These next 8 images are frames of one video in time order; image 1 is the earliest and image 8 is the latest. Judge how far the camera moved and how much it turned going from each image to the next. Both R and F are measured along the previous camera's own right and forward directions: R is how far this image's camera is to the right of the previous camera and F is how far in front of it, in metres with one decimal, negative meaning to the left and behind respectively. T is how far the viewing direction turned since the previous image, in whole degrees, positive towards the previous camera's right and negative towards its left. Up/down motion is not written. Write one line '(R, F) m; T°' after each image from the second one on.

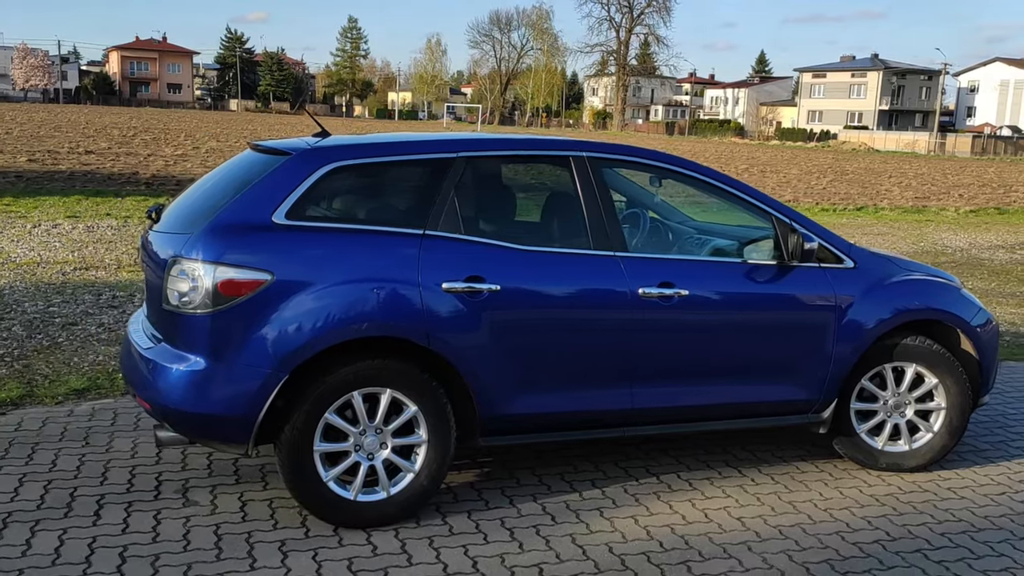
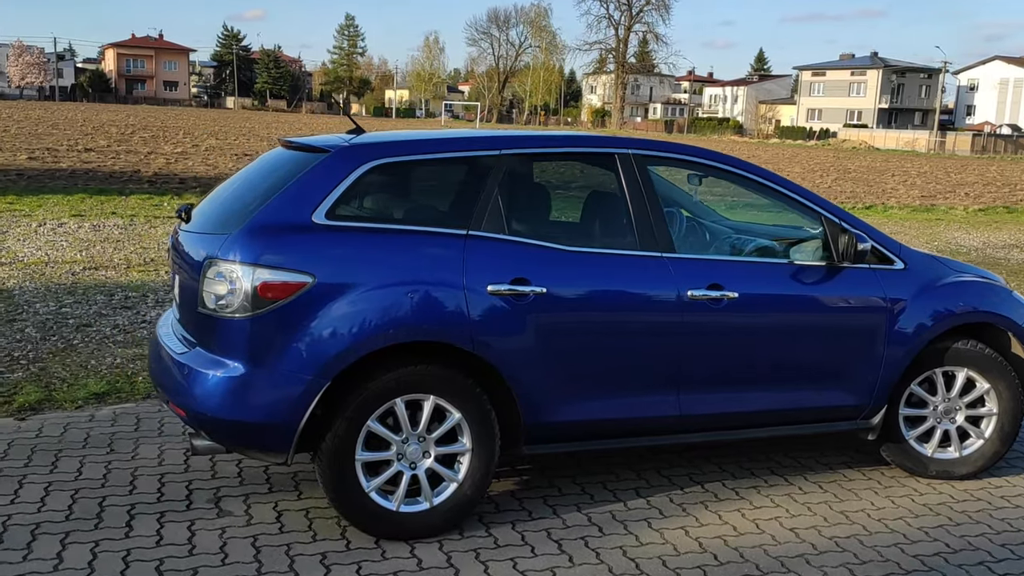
(-0.2, +0.2) m; 0°
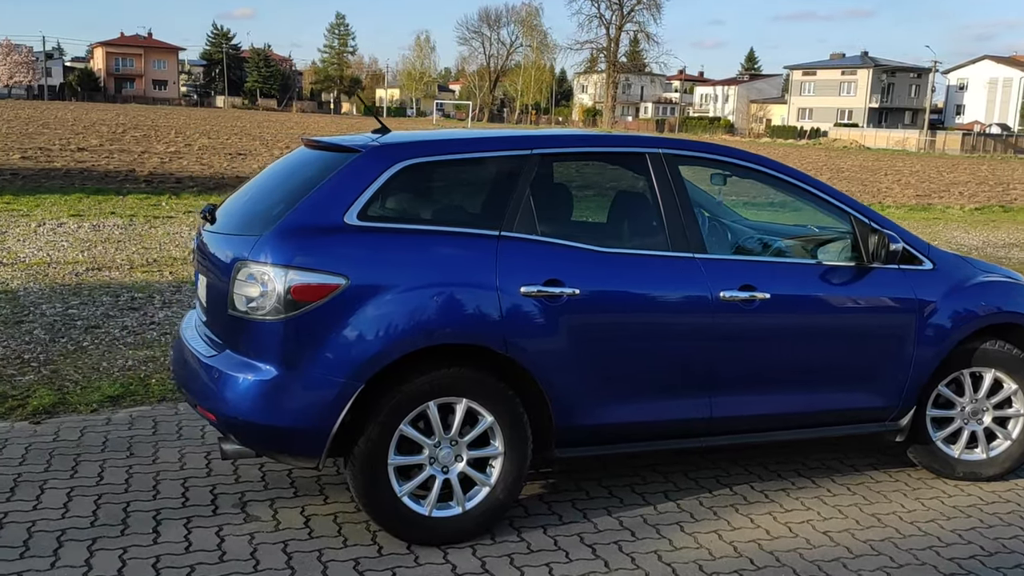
(-0.2, 0.0) m; +1°
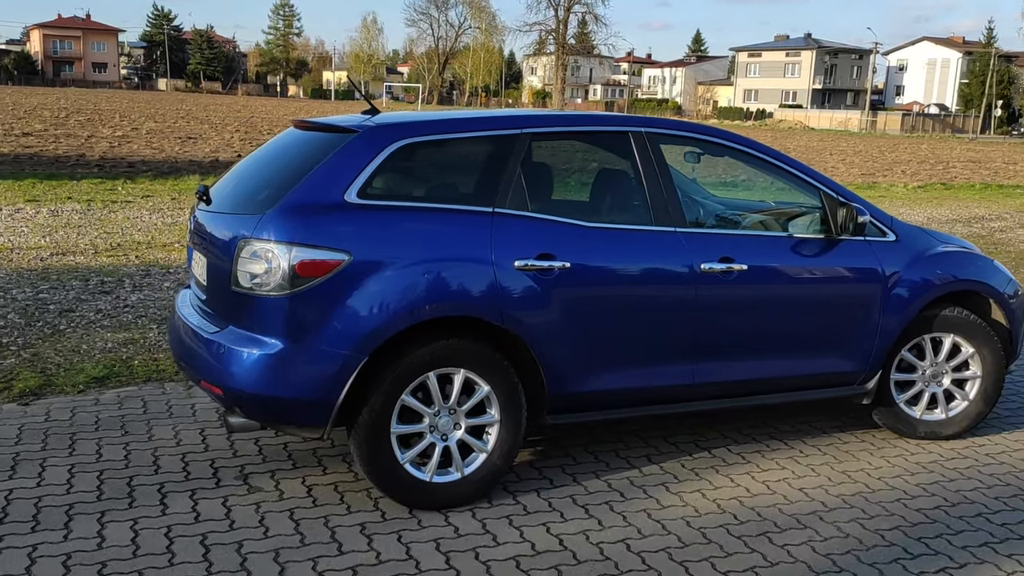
(-0.2, -0.2) m; +3°
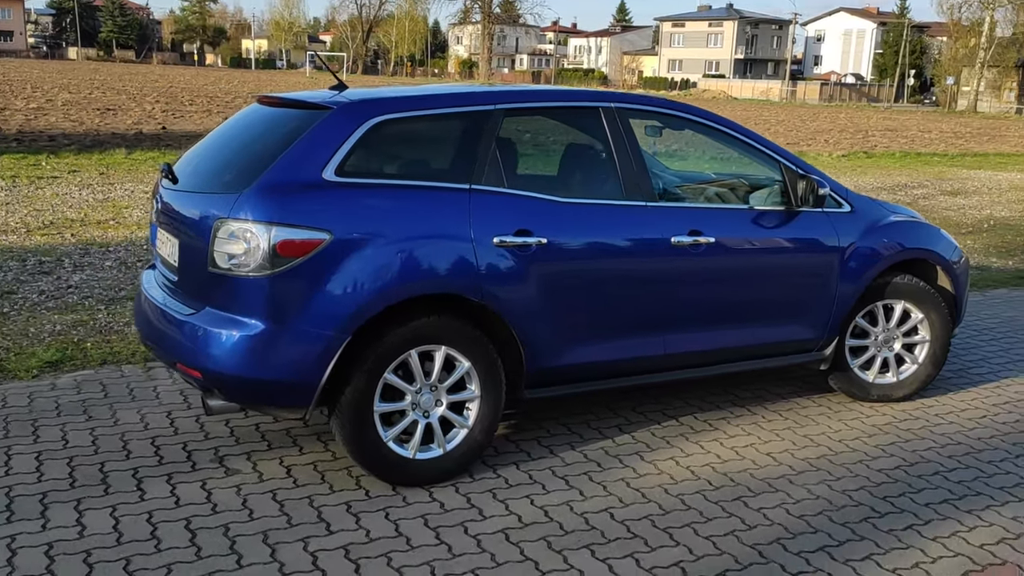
(-0.2, 0.0) m; +4°
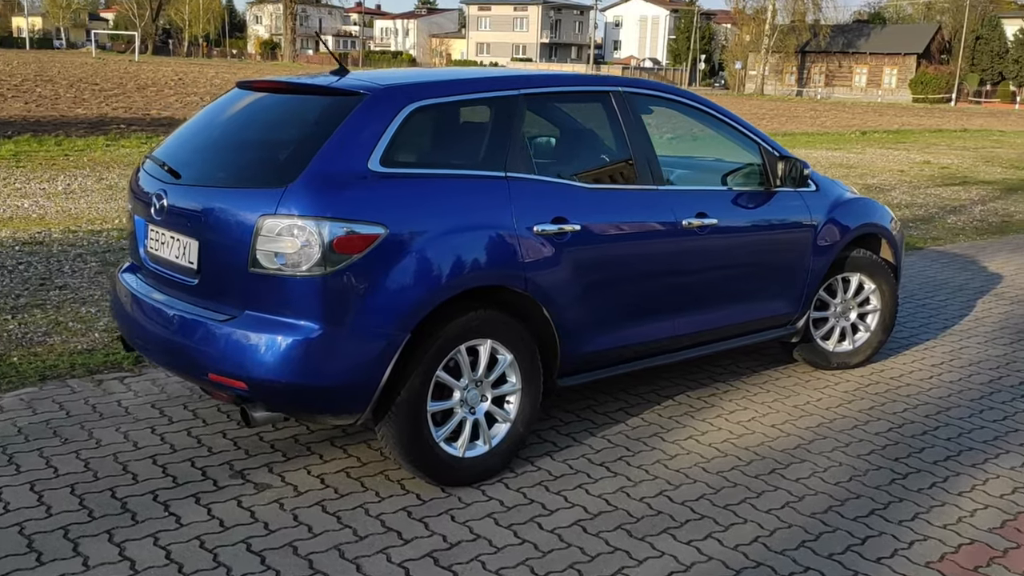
(-1.0, +0.2) m; +12°
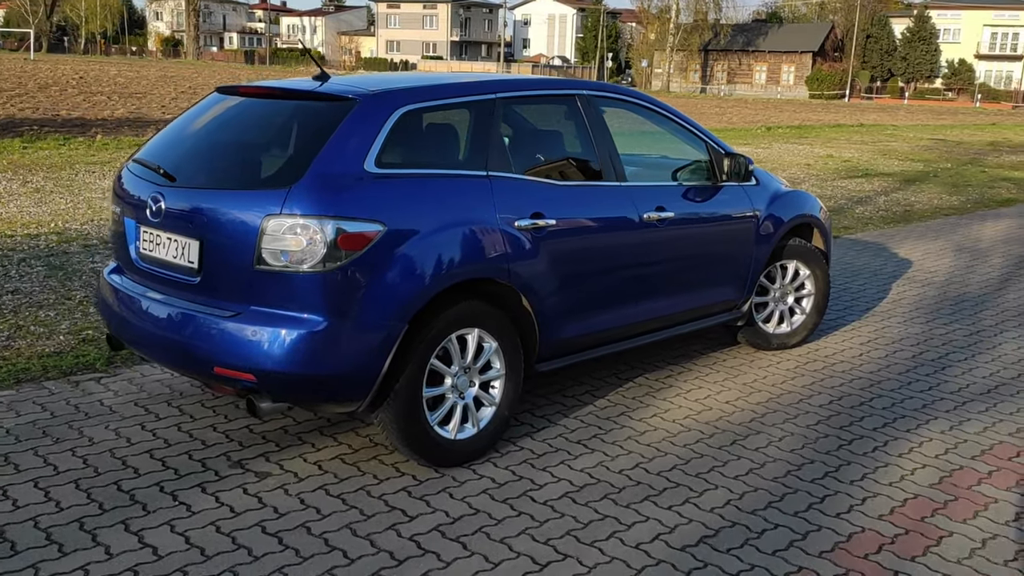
(-0.3, -0.3) m; +5°
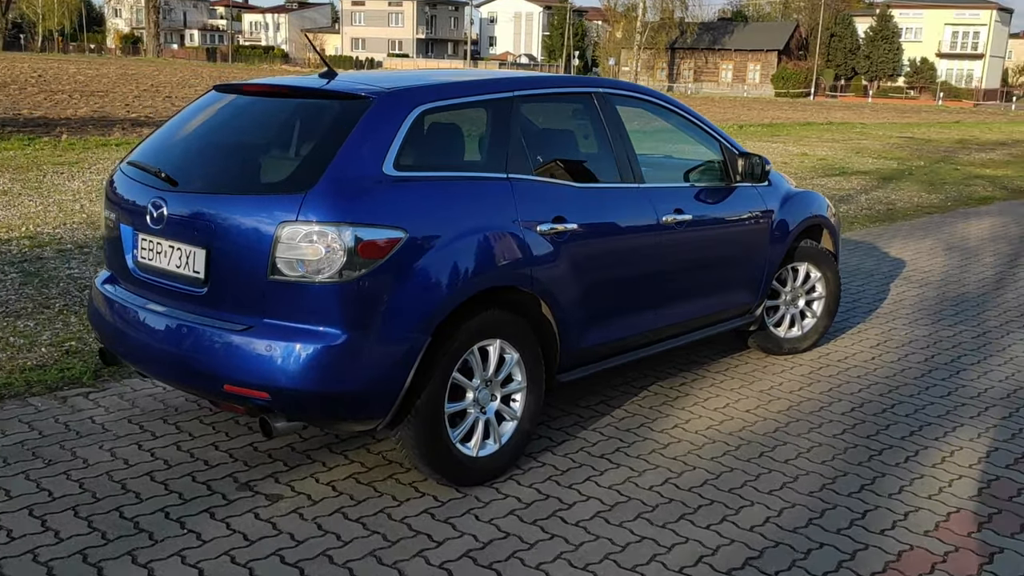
(-0.2, +0.2) m; +2°
